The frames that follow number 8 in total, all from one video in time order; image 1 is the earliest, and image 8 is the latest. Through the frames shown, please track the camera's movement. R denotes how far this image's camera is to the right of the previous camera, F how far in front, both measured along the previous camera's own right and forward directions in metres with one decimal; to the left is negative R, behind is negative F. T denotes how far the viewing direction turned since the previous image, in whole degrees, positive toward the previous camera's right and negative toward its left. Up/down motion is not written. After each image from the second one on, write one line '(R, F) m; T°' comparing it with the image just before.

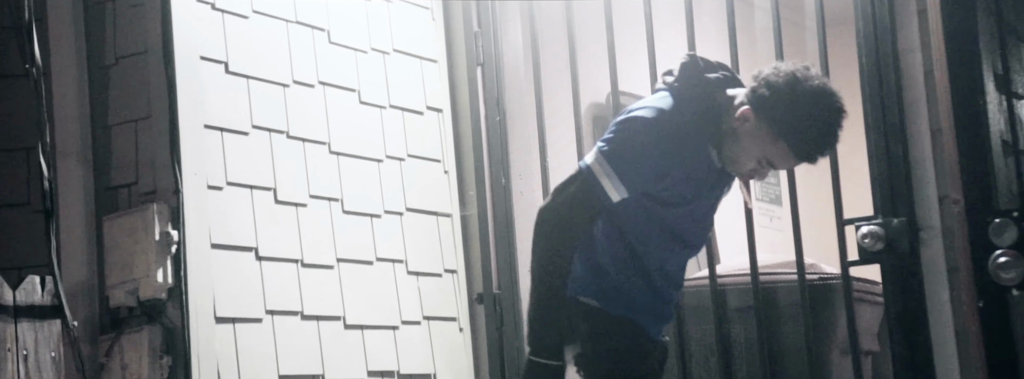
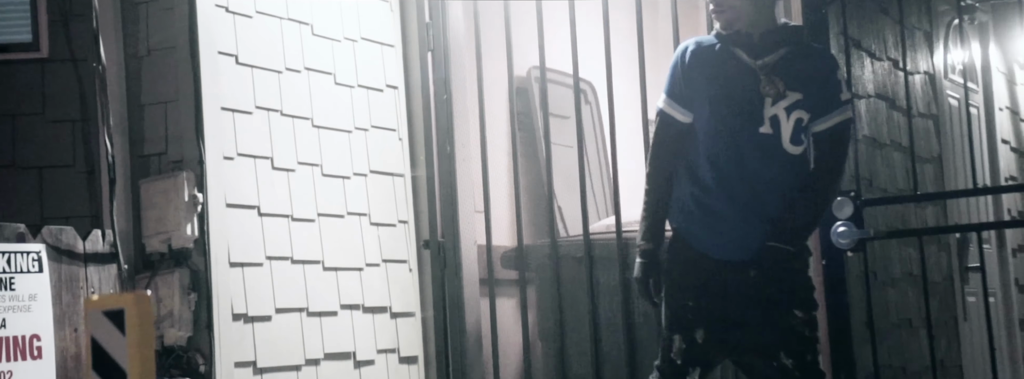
(-0.3, -0.9) m; +6°
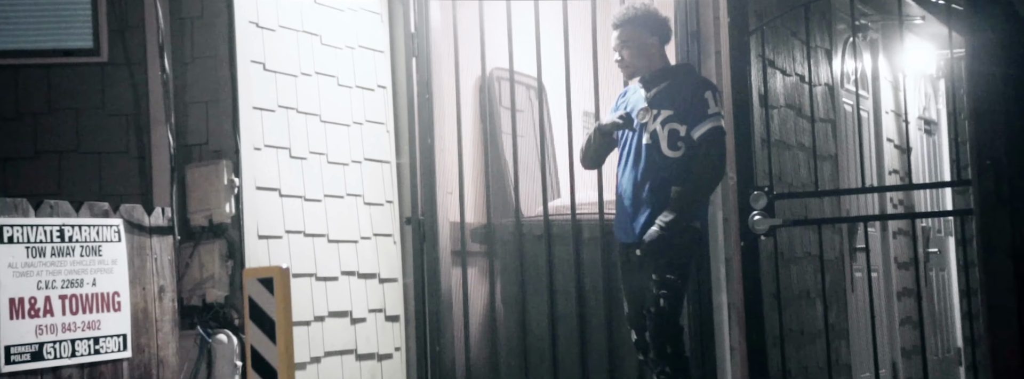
(-0.3, -0.9) m; +4°
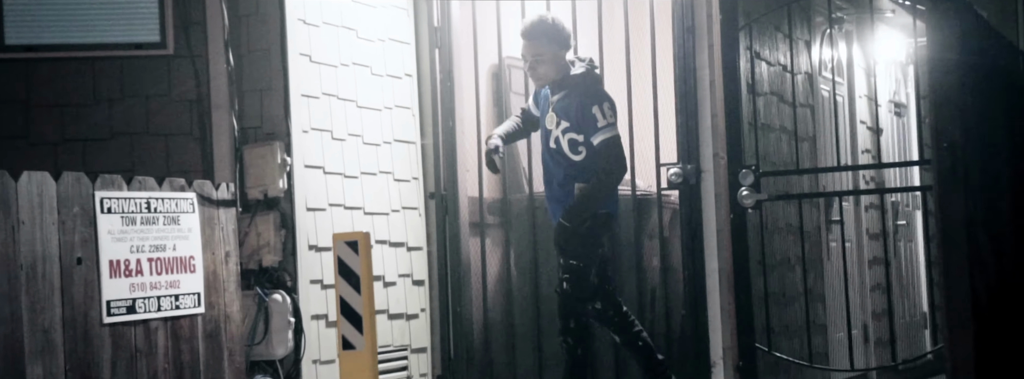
(-0.2, -0.7) m; +1°
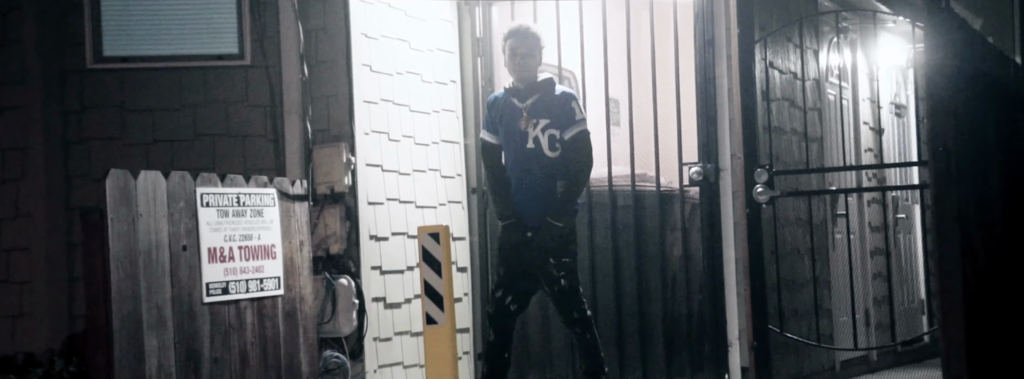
(-0.2, -0.7) m; 0°
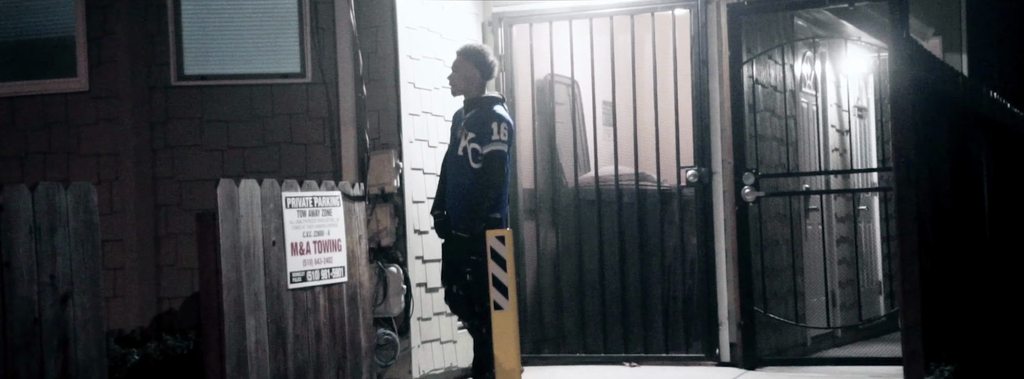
(-0.4, -1.0) m; +2°
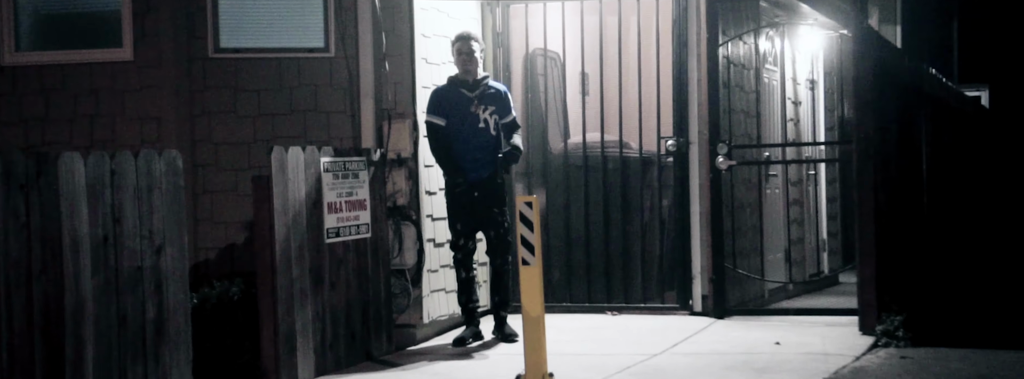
(-0.4, -0.8) m; +3°
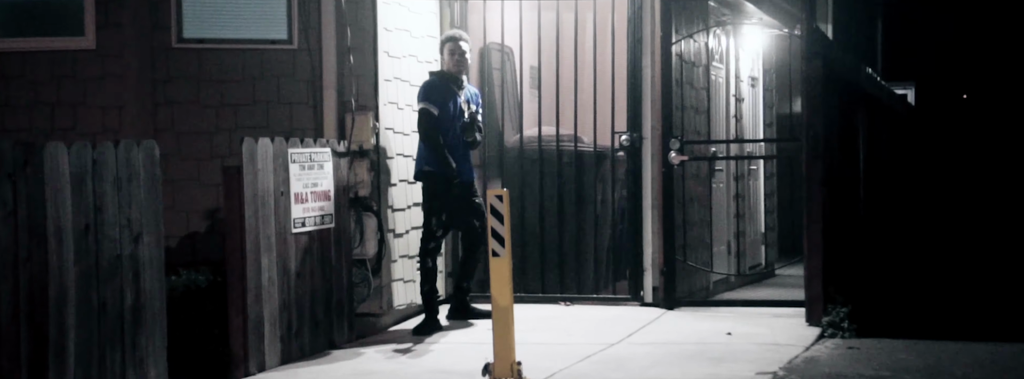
(-0.2, -0.2) m; +3°
